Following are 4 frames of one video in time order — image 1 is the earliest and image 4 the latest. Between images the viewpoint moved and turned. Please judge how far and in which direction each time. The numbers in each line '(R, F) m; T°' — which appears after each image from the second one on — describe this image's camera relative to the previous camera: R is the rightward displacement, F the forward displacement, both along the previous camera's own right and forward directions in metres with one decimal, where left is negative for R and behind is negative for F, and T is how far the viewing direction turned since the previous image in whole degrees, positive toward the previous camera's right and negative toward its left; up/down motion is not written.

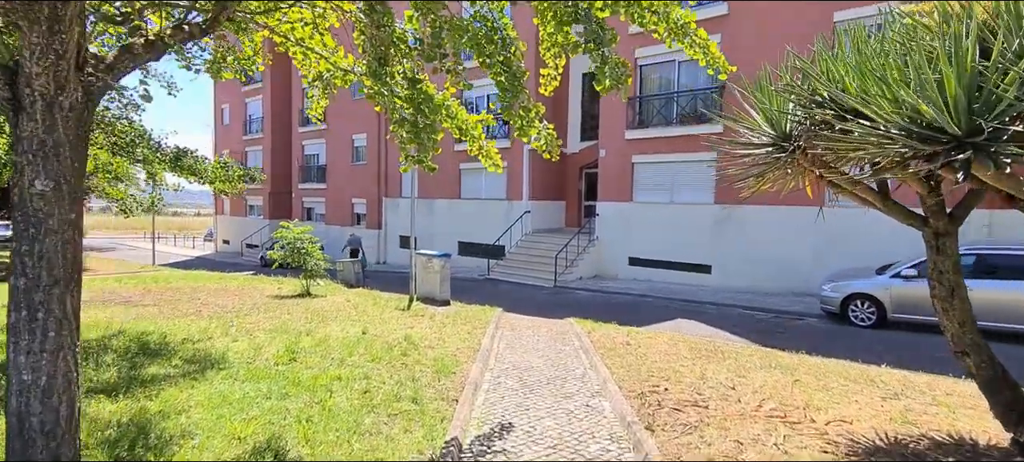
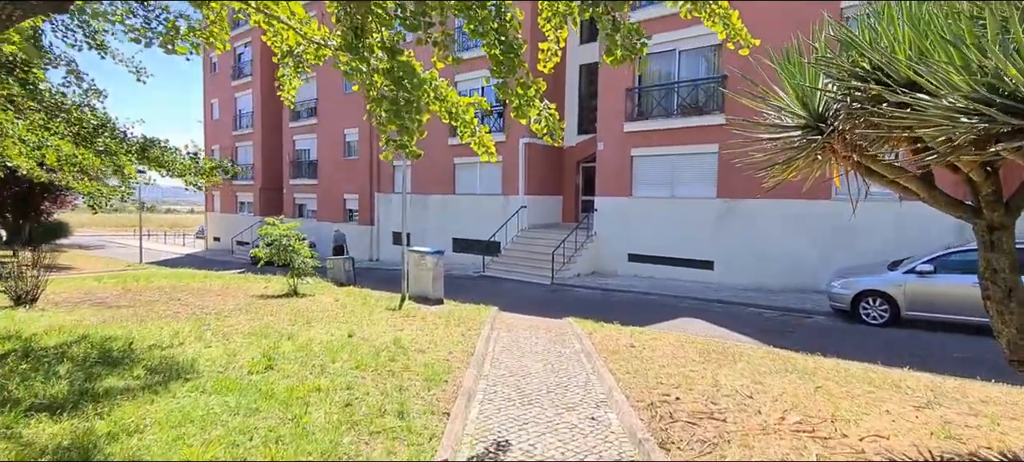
(0.0, +0.5) m; 0°
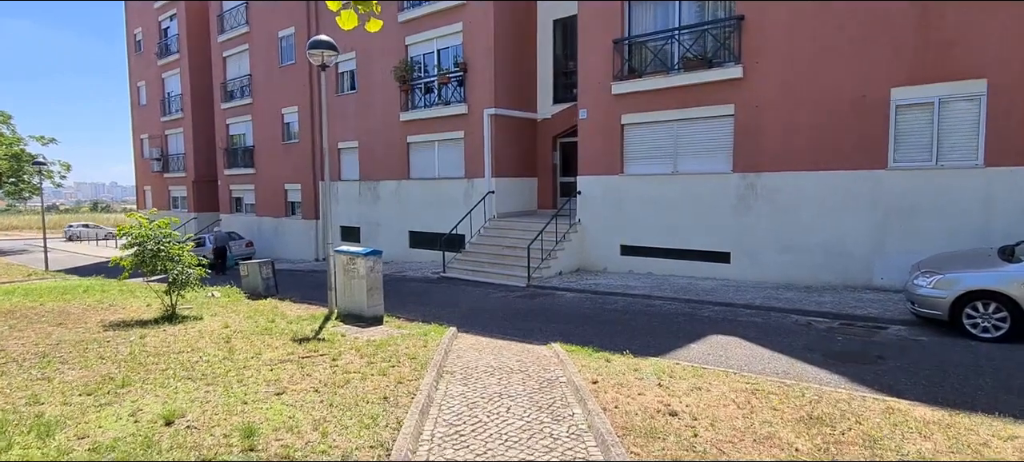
(+0.2, +3.2) m; +3°
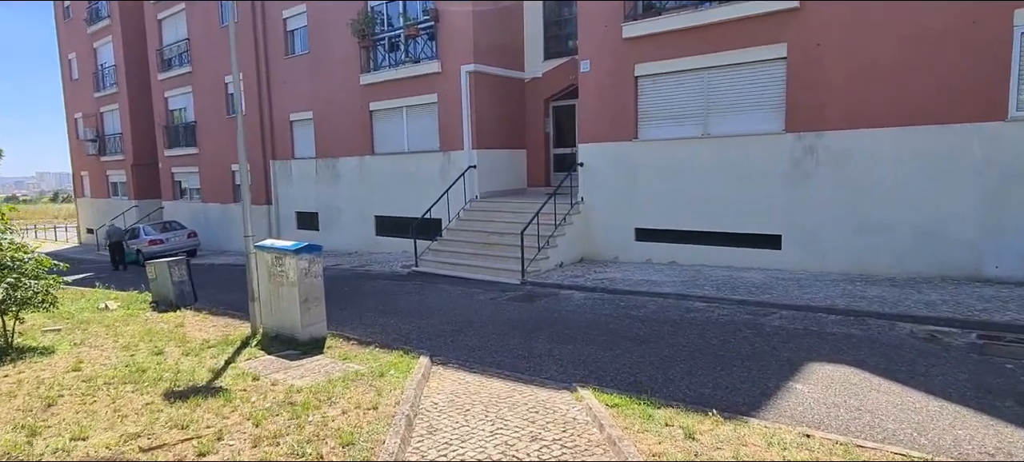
(-0.2, +2.7) m; +2°
